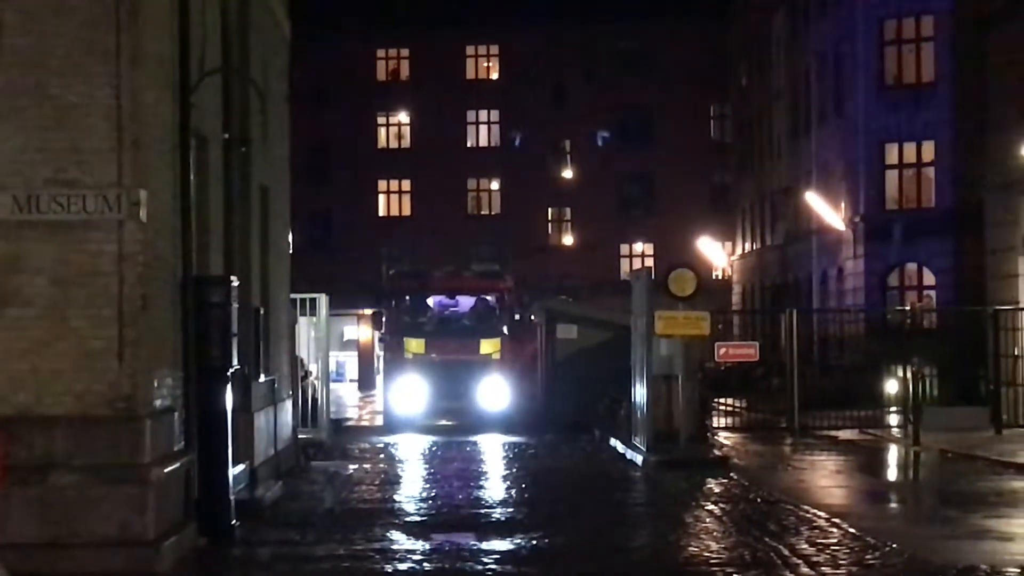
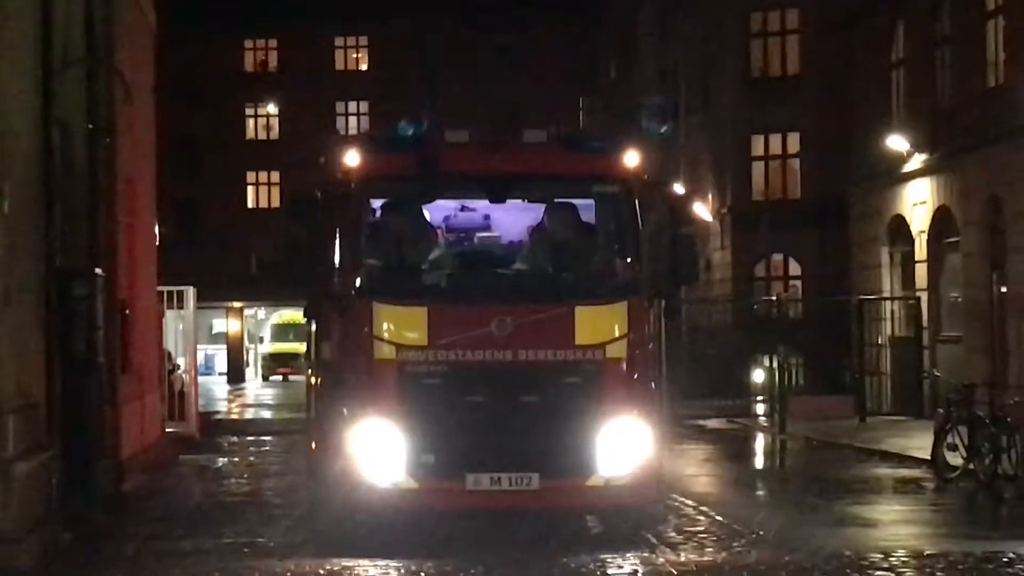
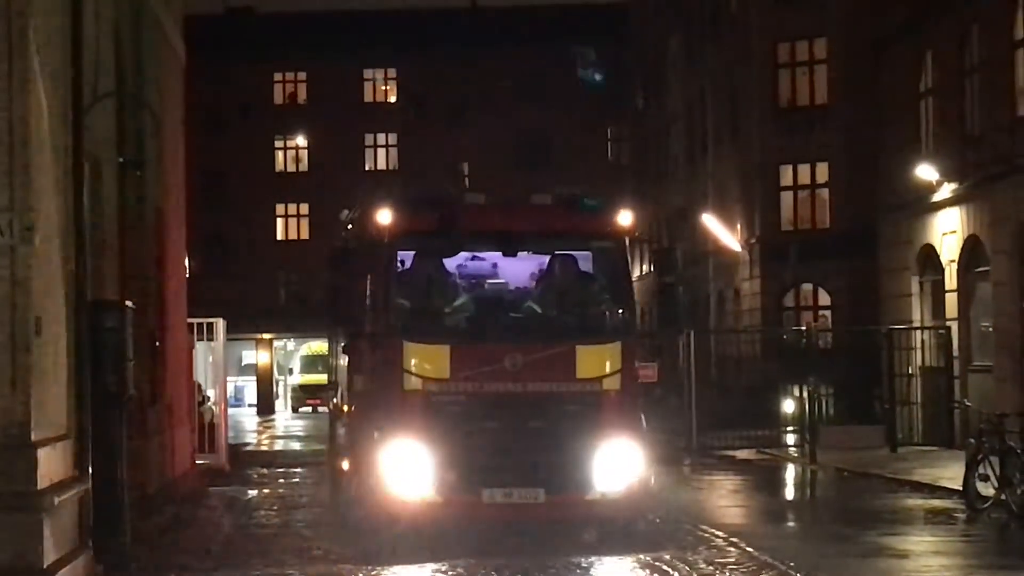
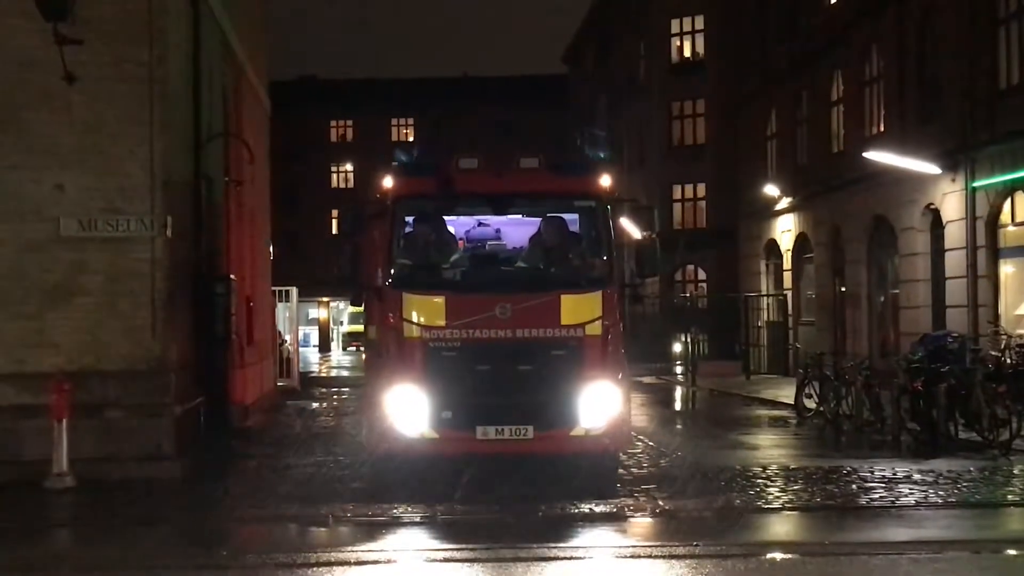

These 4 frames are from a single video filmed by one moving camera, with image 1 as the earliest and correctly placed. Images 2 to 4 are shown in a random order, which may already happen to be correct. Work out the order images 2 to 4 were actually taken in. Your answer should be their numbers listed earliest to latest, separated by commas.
3, 2, 4
